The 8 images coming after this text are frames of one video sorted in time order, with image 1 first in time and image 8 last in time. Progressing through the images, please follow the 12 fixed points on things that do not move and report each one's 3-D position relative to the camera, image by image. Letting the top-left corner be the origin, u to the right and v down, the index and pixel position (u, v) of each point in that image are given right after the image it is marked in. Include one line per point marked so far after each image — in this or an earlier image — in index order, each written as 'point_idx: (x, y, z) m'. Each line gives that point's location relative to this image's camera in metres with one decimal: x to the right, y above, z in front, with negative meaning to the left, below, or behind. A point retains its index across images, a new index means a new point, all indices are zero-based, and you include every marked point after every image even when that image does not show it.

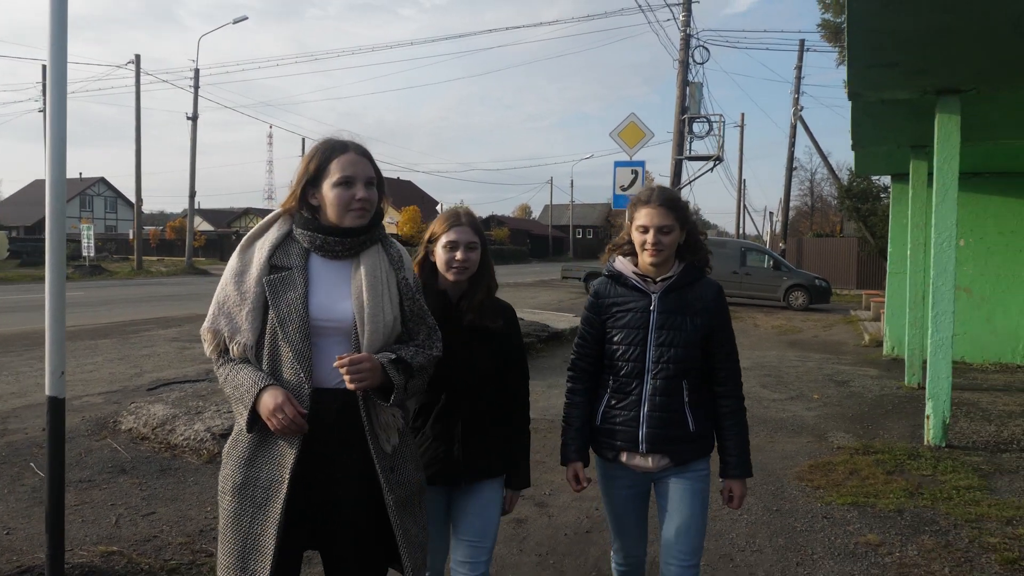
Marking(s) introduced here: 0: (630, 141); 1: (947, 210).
0: (+2.0, +2.6, +12.7) m
1: (+3.2, +0.6, +5.5) m
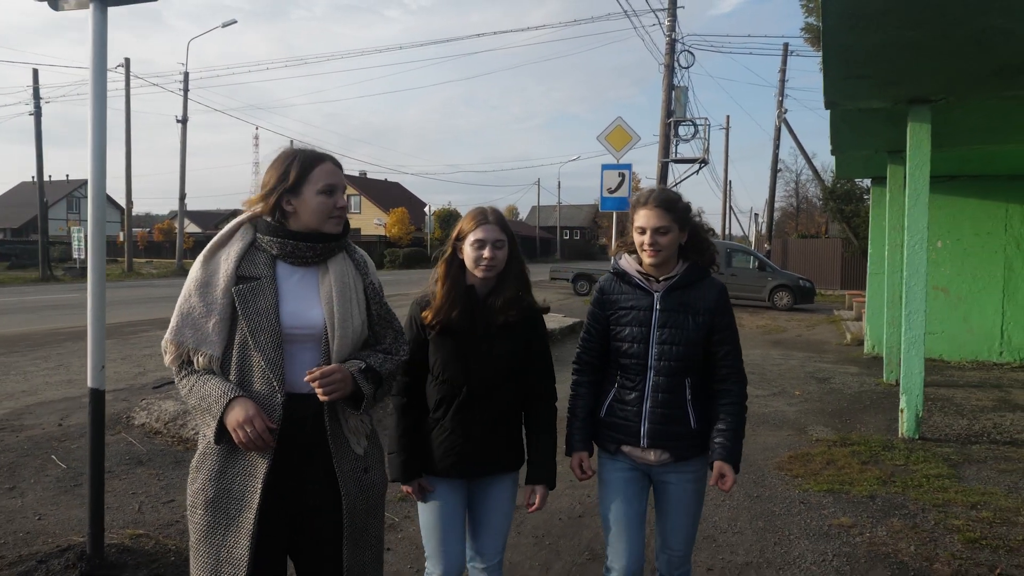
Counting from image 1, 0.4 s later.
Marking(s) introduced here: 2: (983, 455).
0: (+1.8, +2.5, +13.0) m
1: (+3.1, +0.6, +5.8) m
2: (+3.4, -1.2, +5.4) m
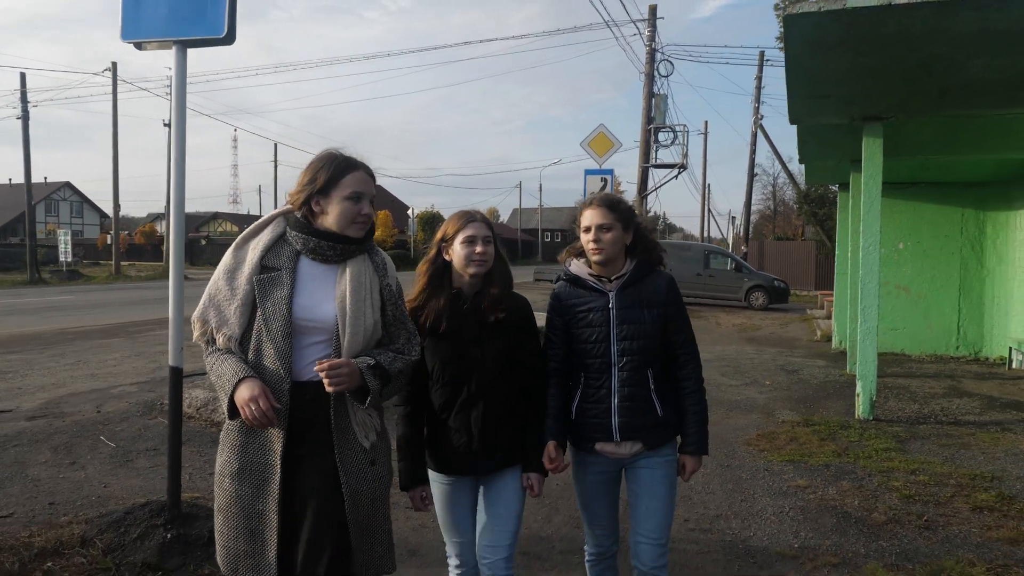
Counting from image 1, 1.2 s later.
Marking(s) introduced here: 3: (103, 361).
0: (+1.6, +2.5, +13.6) m
1: (+3.1, +0.6, +6.5) m
2: (+3.4, -1.2, +6.1) m
3: (-4.5, -0.8, +8.4) m
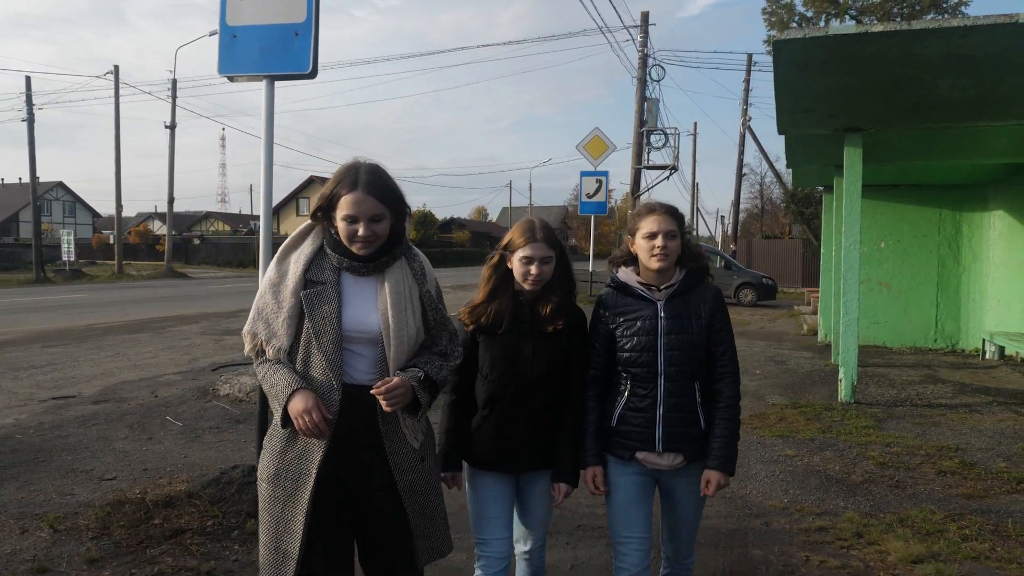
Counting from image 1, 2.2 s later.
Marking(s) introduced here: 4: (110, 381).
0: (+1.6, +2.6, +14.3) m
1: (+3.2, +0.6, +7.2) m
2: (+3.5, -1.1, +6.8) m
3: (-4.4, -0.8, +9.0) m
4: (-3.8, -0.9, +7.1) m
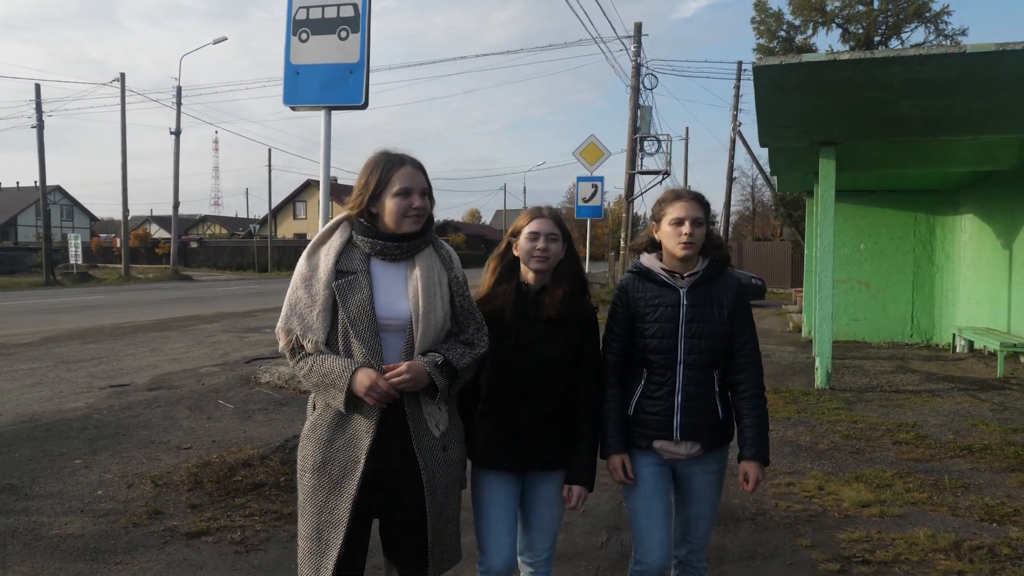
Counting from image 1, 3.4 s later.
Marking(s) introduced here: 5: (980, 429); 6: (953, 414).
0: (+1.6, +2.6, +15.1) m
1: (+3.3, +0.7, +7.9) m
2: (+3.6, -1.1, +7.6) m
3: (-4.3, -0.8, +9.7) m
4: (-3.7, -0.9, +7.8) m
5: (+3.8, -1.1, +6.0) m
6: (+3.9, -1.1, +6.7) m
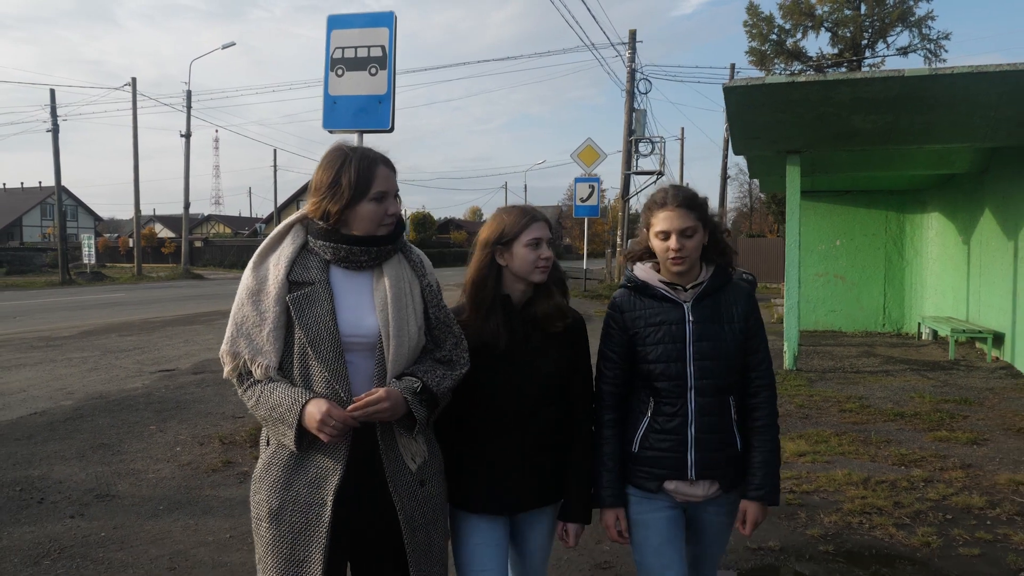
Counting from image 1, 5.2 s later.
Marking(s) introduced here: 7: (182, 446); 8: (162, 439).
0: (+1.6, +2.7, +16.0) m
1: (+3.3, +0.8, +8.9) m
2: (+3.6, -1.0, +8.5) m
3: (-4.3, -0.7, +10.6) m
4: (-3.7, -0.8, +8.8) m
5: (+3.8, -1.0, +7.0) m
6: (+3.9, -1.0, +7.7) m
7: (-2.3, -1.1, +5.3) m
8: (-2.5, -1.1, +5.4) m
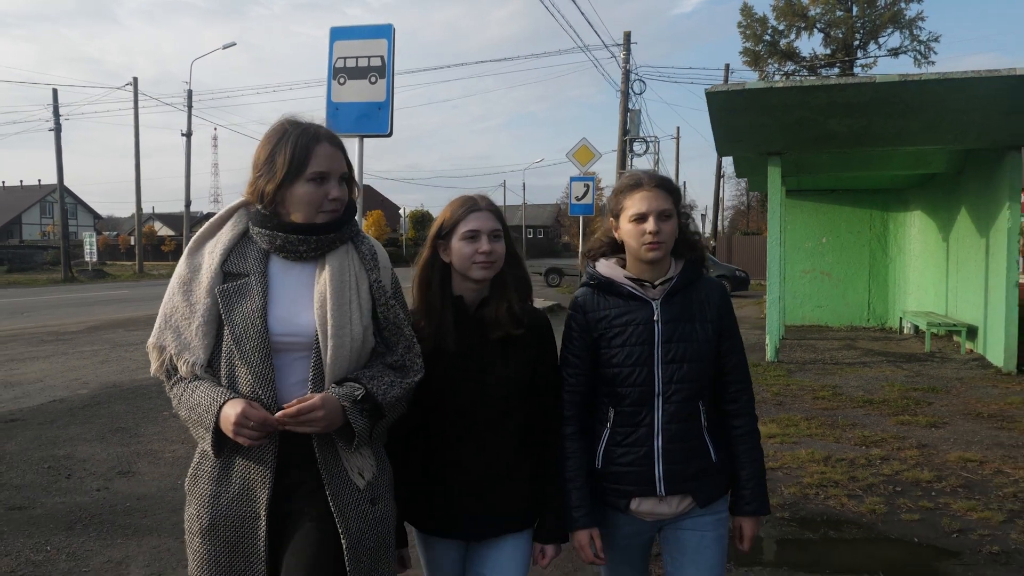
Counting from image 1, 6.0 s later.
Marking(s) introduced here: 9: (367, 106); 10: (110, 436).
0: (+1.5, +2.8, +16.4) m
1: (+3.2, +0.8, +9.3) m
2: (+3.5, -0.9, +8.9) m
3: (-4.4, -0.7, +11.0) m
4: (-3.8, -0.8, +9.2) m
5: (+3.7, -1.0, +7.4) m
6: (+3.9, -1.0, +8.0) m
7: (-2.4, -1.1, +5.6) m
8: (-2.6, -1.0, +5.8) m
9: (-1.1, +1.4, +5.9) m
10: (-2.9, -1.1, +5.5) m
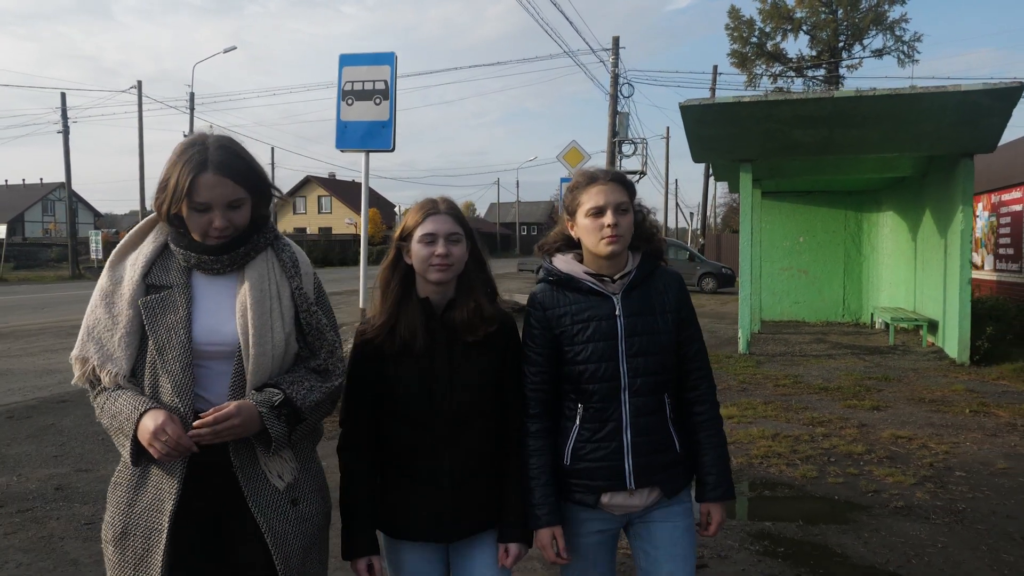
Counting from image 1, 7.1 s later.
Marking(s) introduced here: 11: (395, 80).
0: (+1.4, +2.8, +17.1) m
1: (+3.1, +0.8, +10.0) m
2: (+3.4, -0.9, +9.7) m
3: (-4.5, -0.6, +11.7) m
4: (-3.9, -0.8, +9.9) m
5: (+3.6, -1.0, +8.1) m
6: (+3.8, -1.0, +8.8) m
7: (-2.5, -1.0, +6.4) m
8: (-2.7, -1.0, +6.5) m
9: (-1.2, +1.4, +6.6) m
10: (-3.0, -1.1, +6.2) m
11: (-1.0, +1.8, +6.6) m
